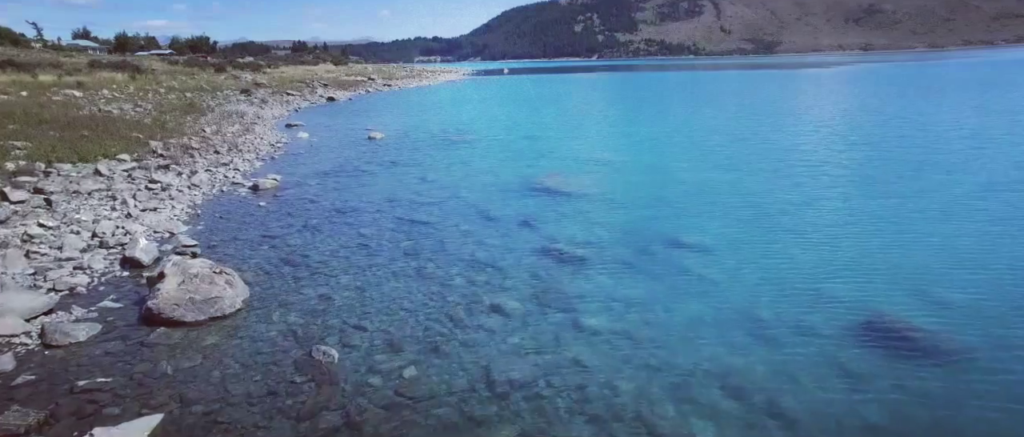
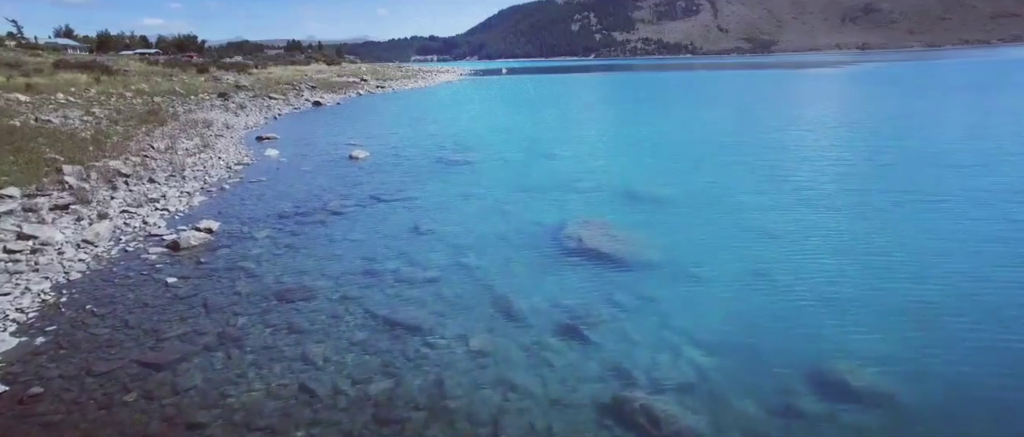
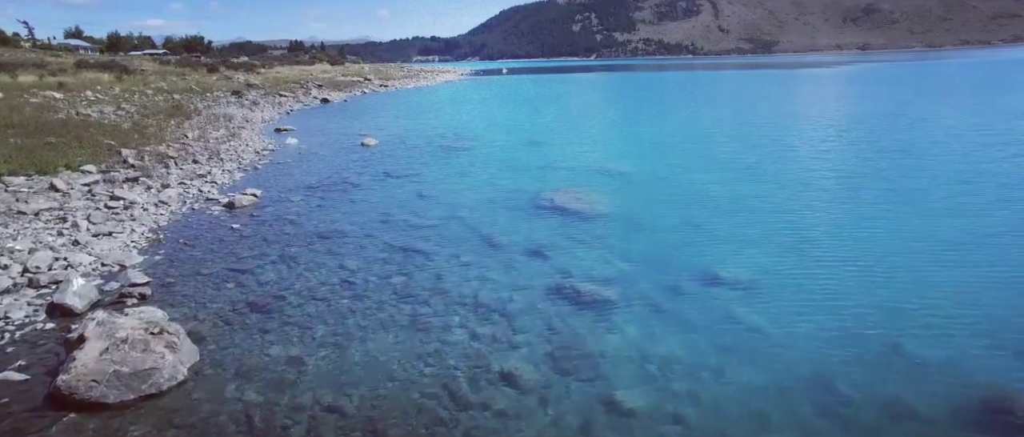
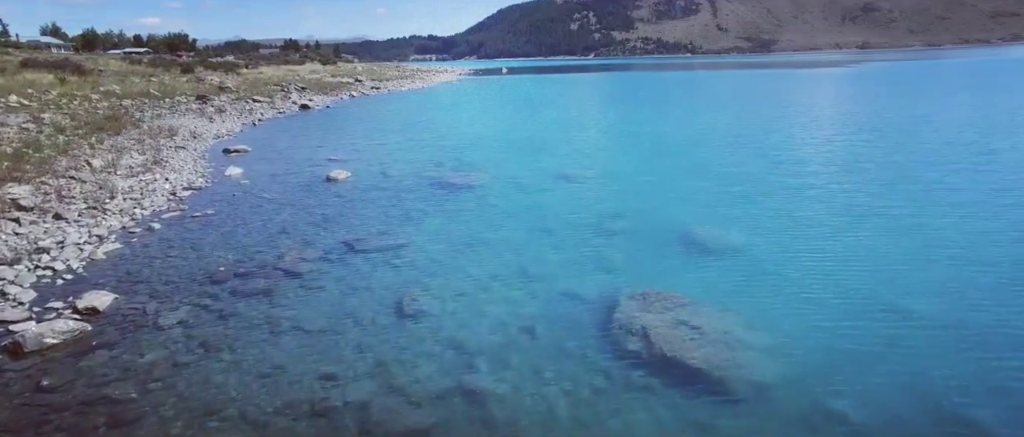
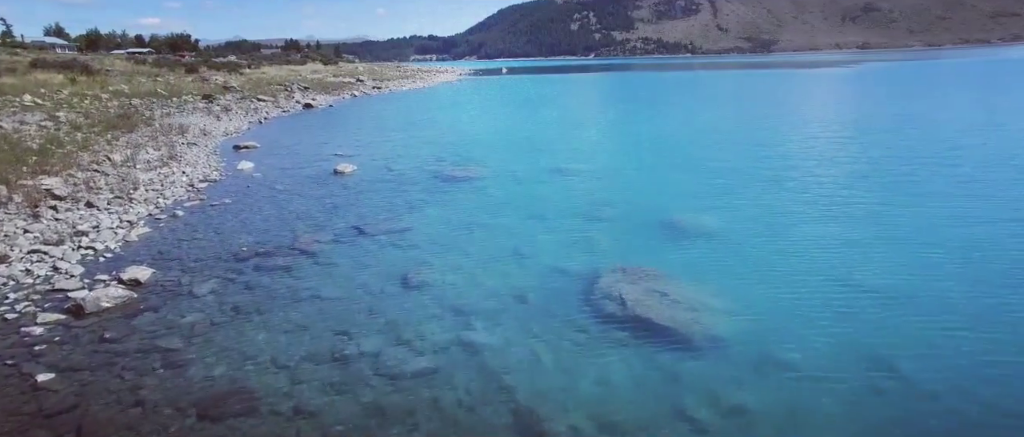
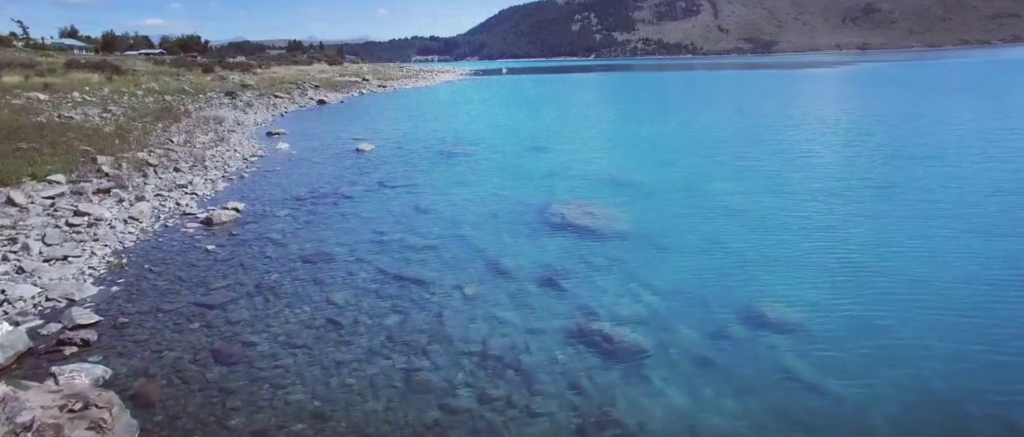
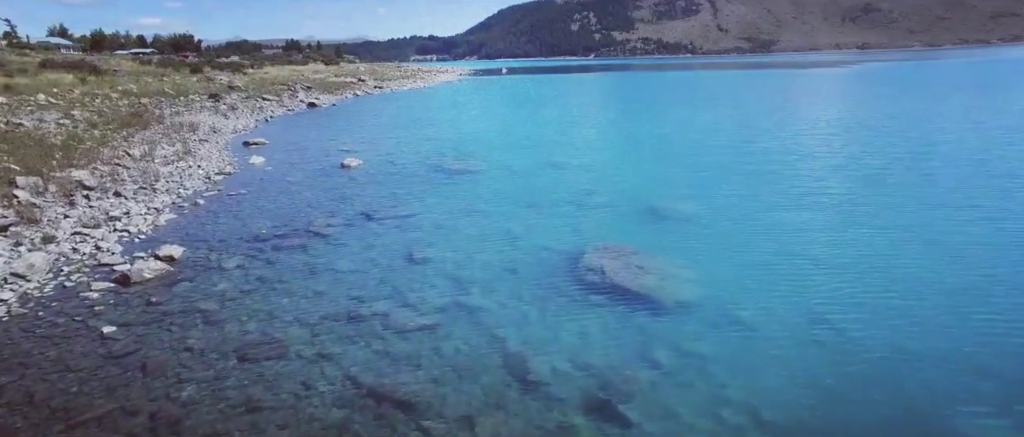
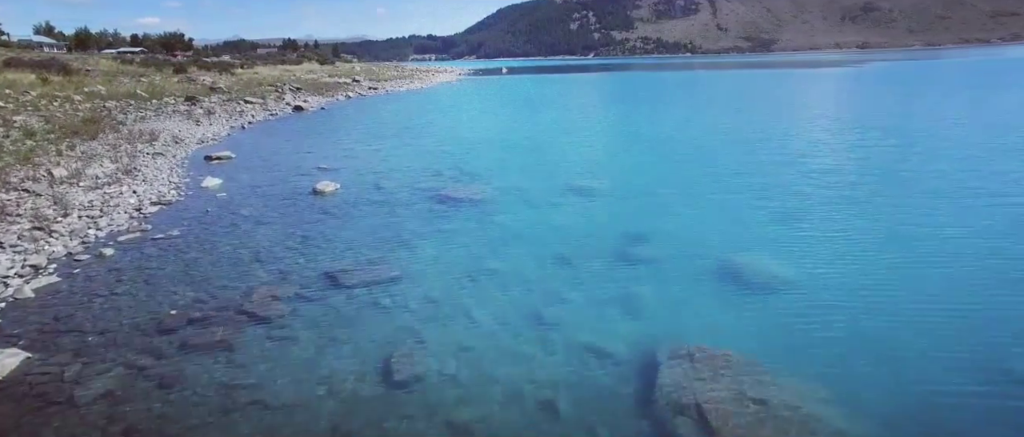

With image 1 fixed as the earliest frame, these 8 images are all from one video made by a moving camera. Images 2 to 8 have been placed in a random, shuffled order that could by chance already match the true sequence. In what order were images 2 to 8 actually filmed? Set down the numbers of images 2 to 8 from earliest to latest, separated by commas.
3, 6, 2, 7, 5, 4, 8
